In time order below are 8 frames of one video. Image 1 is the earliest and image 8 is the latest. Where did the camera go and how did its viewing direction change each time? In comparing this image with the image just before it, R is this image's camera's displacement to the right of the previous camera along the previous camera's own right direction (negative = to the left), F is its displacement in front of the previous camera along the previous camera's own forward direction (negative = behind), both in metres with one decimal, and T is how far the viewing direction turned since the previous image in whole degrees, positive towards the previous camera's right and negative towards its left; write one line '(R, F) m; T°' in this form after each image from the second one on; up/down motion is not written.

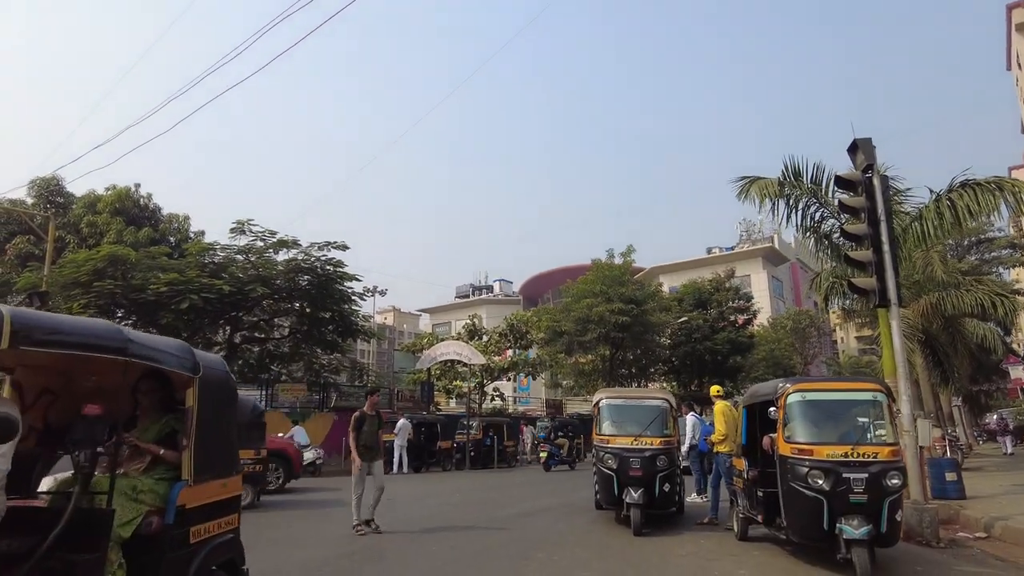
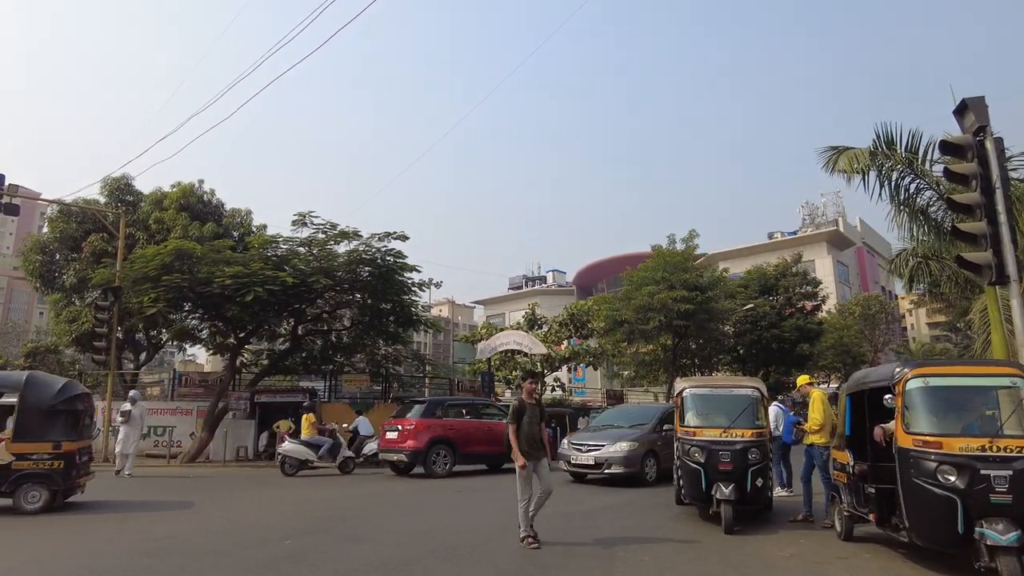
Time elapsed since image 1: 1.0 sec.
(-0.3, +0.4) m; -4°
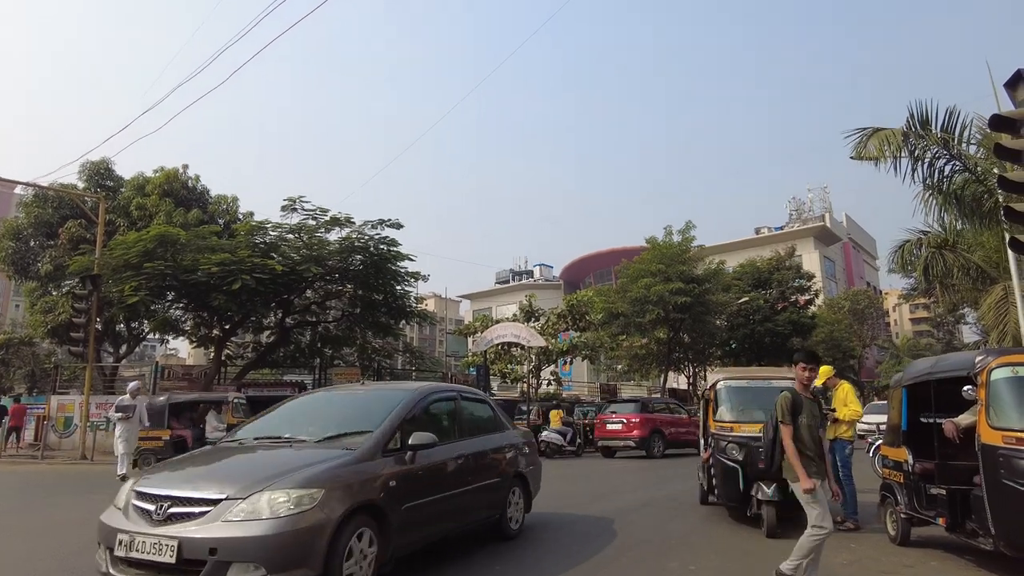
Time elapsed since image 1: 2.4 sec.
(-0.4, +0.7) m; +1°
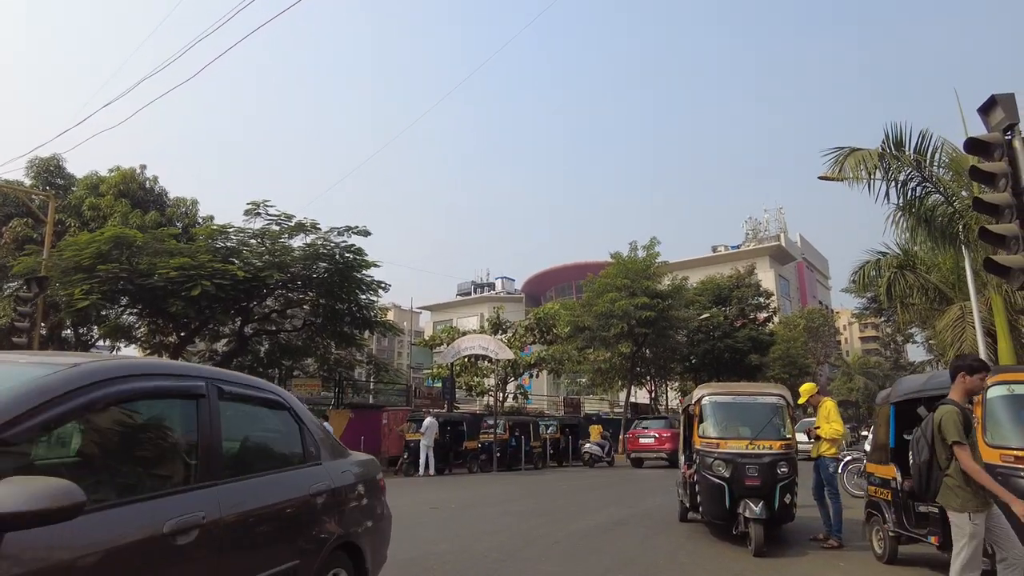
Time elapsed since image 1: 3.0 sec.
(-0.3, +0.2) m; +3°
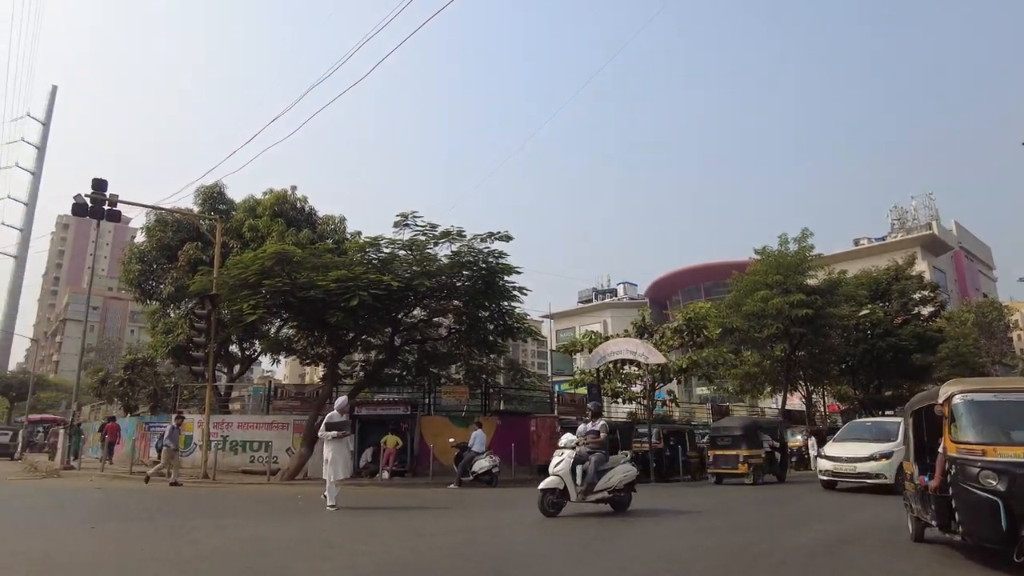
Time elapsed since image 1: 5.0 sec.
(-0.8, +0.5) m; -10°
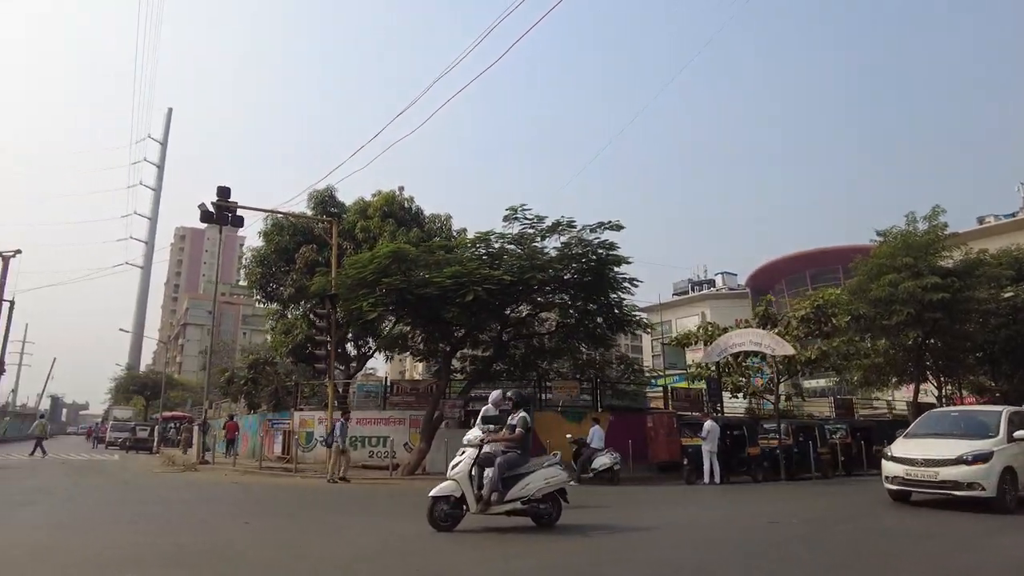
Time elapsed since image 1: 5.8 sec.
(-0.6, +0.3) m; -8°
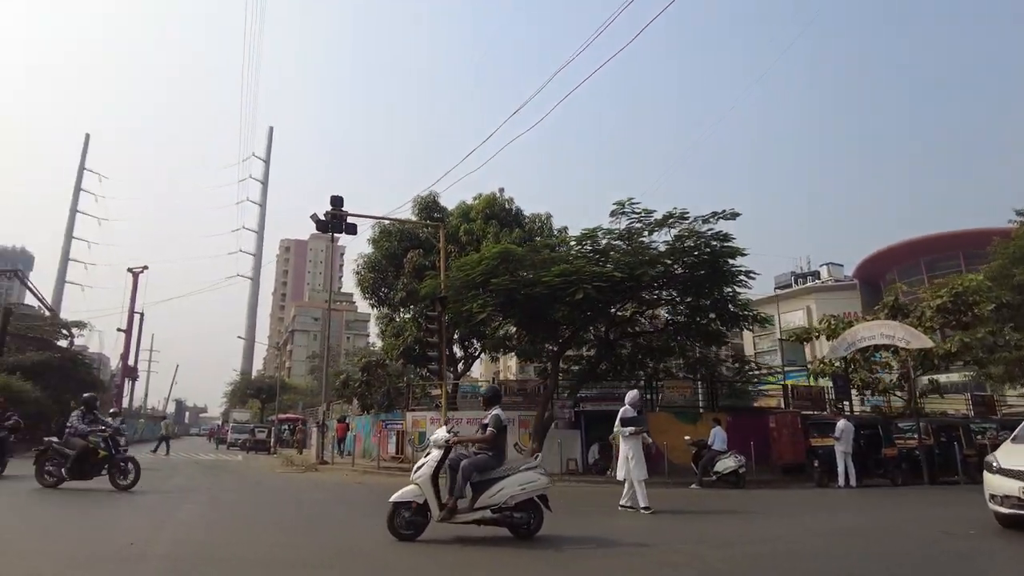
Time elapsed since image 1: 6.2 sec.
(-0.5, +0.2) m; -8°
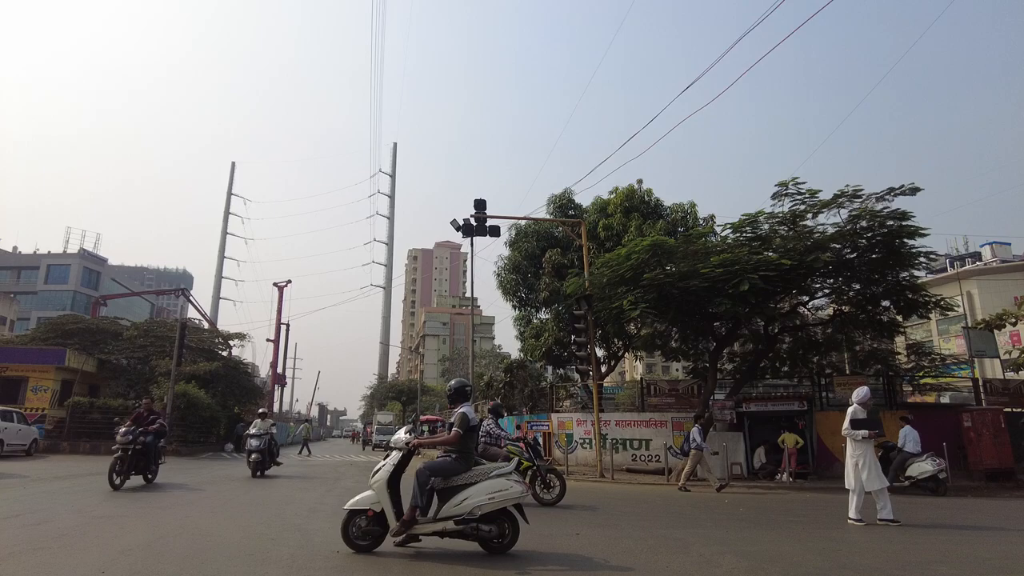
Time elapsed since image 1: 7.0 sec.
(-0.7, +0.5) m; -10°
